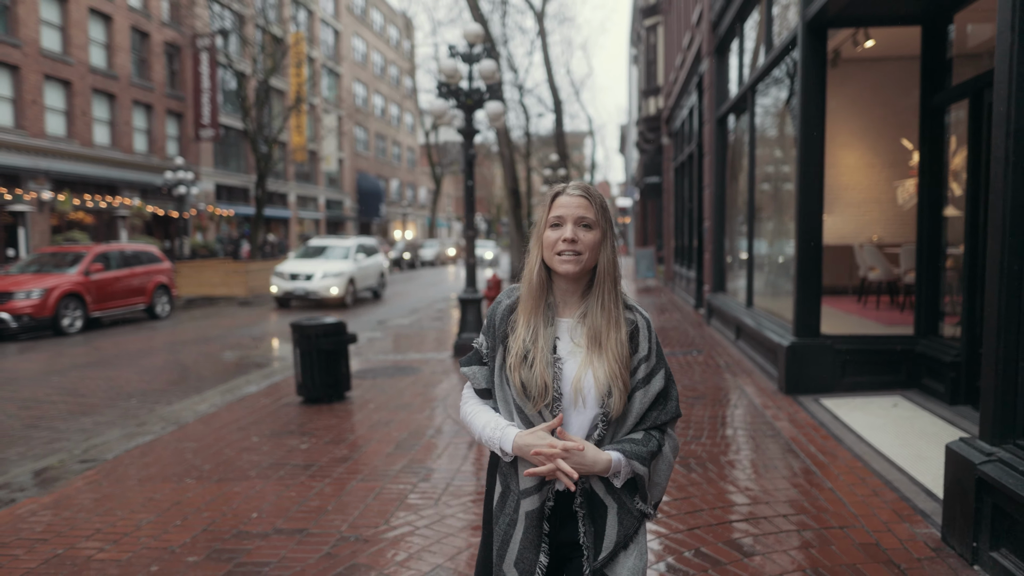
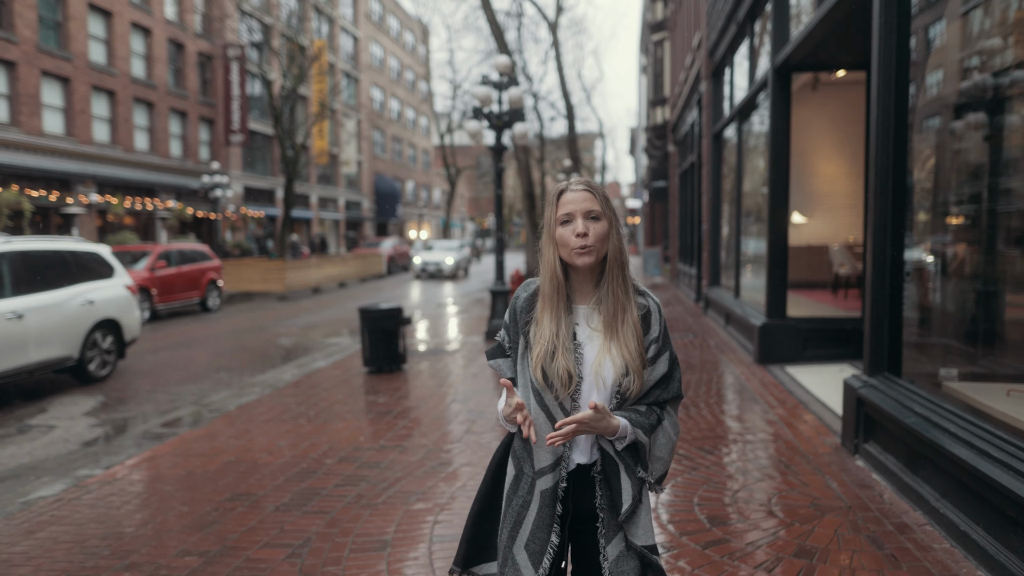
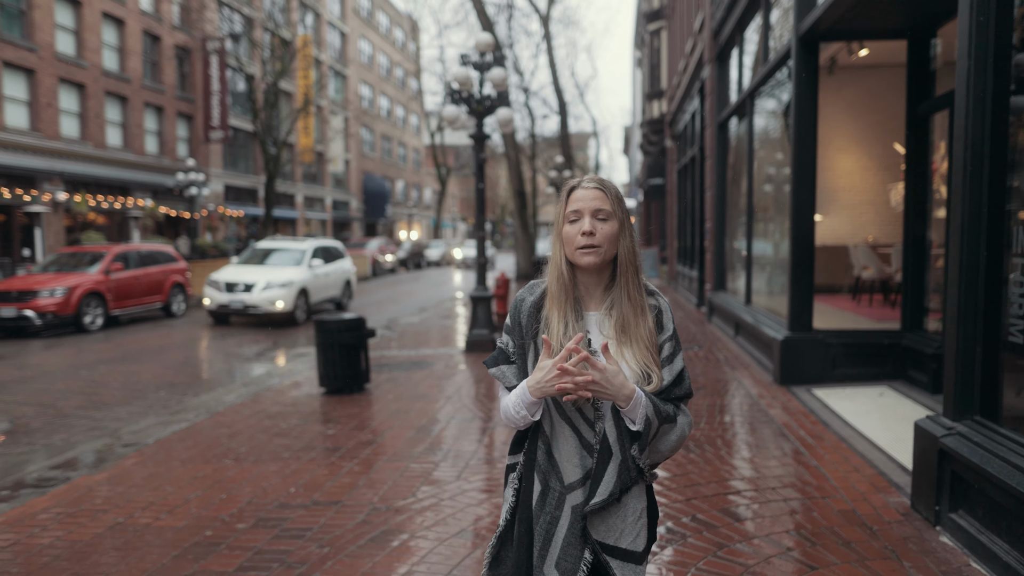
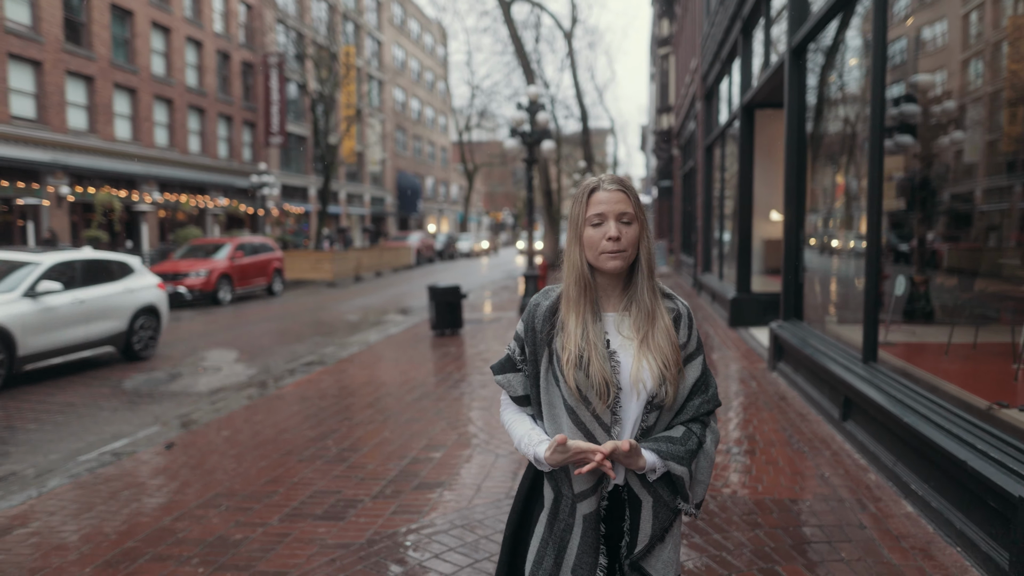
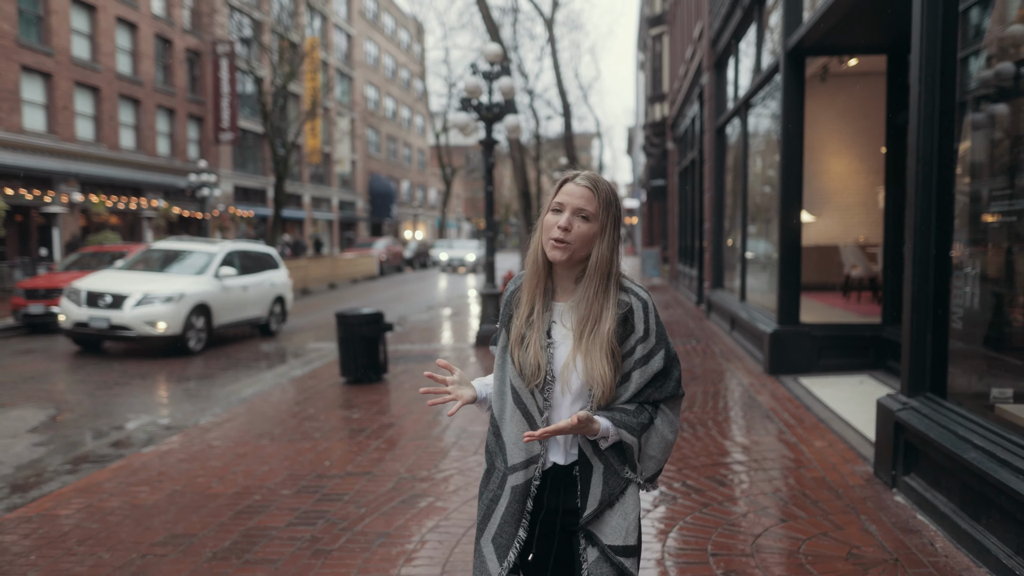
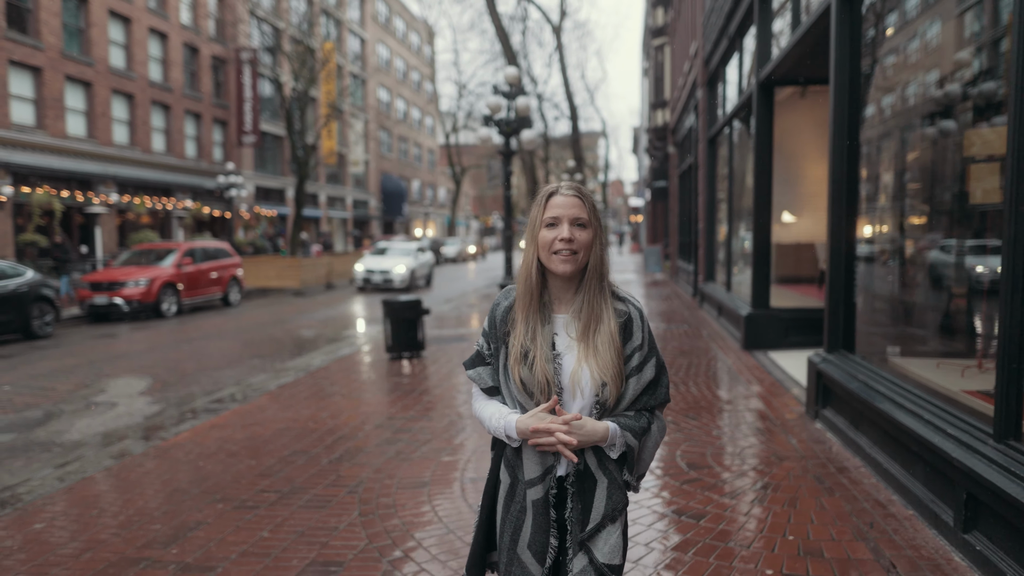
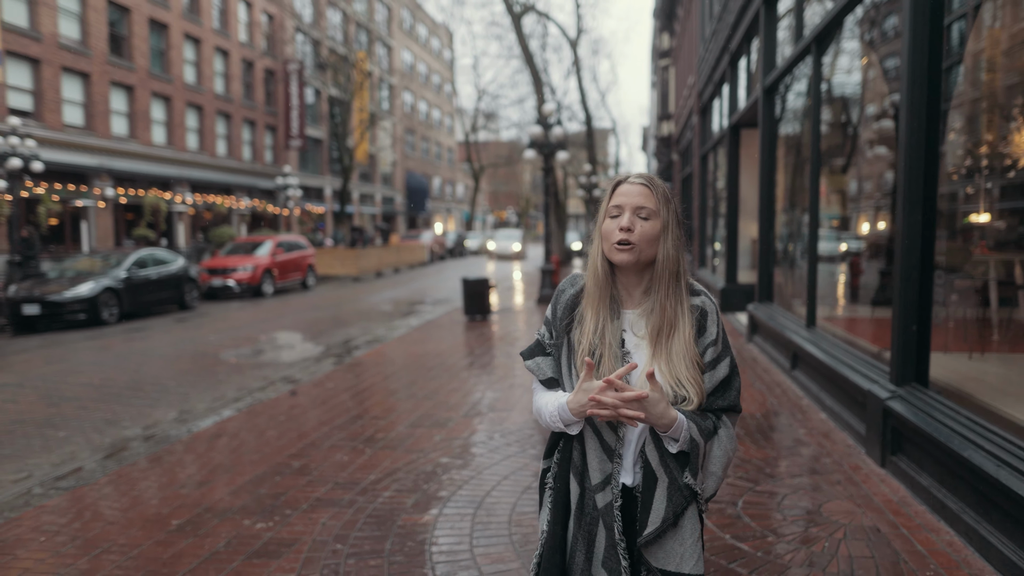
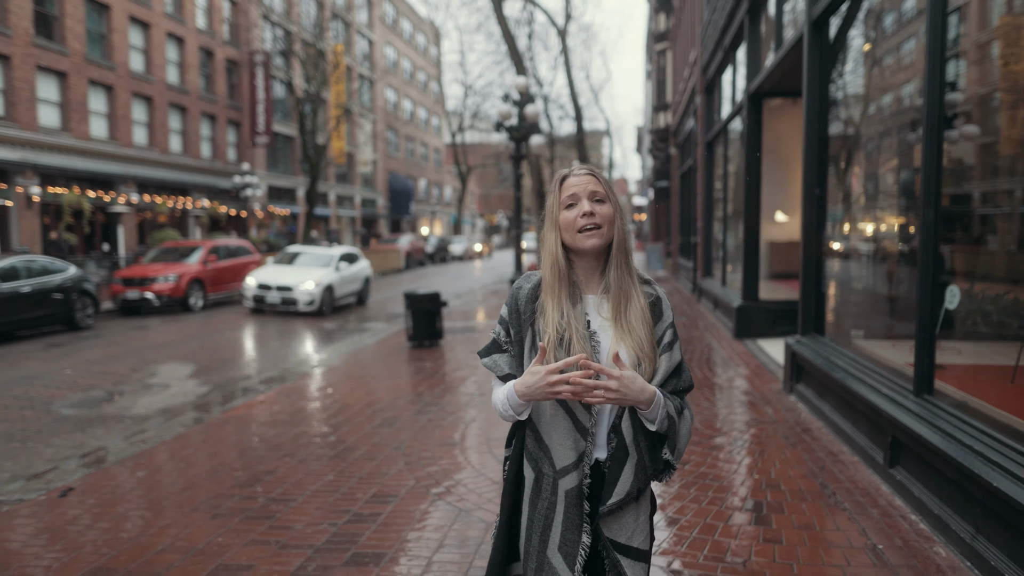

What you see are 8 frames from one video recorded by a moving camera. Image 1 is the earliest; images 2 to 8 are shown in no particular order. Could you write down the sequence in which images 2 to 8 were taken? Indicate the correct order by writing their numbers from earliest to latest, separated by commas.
3, 5, 2, 6, 8, 4, 7
